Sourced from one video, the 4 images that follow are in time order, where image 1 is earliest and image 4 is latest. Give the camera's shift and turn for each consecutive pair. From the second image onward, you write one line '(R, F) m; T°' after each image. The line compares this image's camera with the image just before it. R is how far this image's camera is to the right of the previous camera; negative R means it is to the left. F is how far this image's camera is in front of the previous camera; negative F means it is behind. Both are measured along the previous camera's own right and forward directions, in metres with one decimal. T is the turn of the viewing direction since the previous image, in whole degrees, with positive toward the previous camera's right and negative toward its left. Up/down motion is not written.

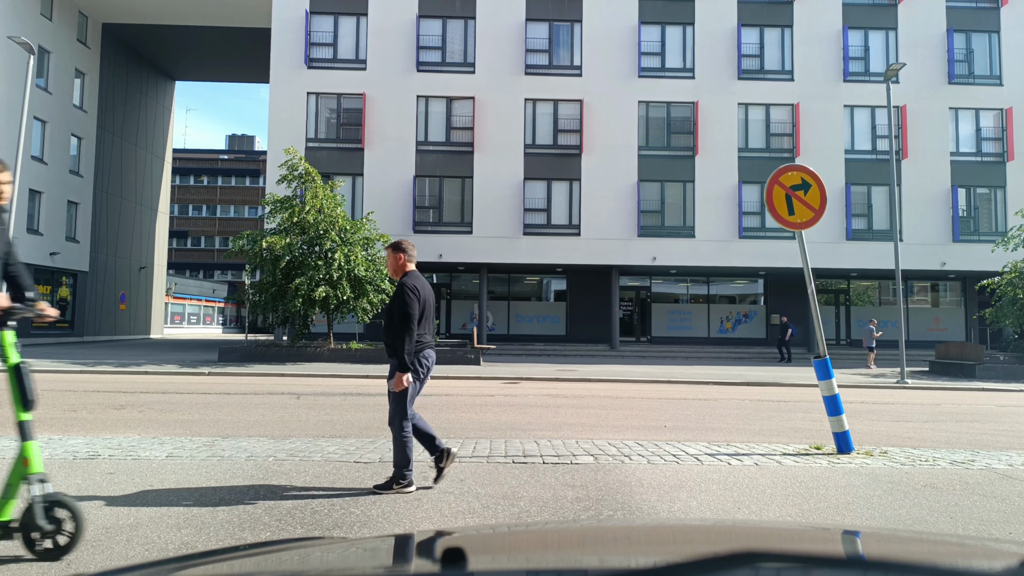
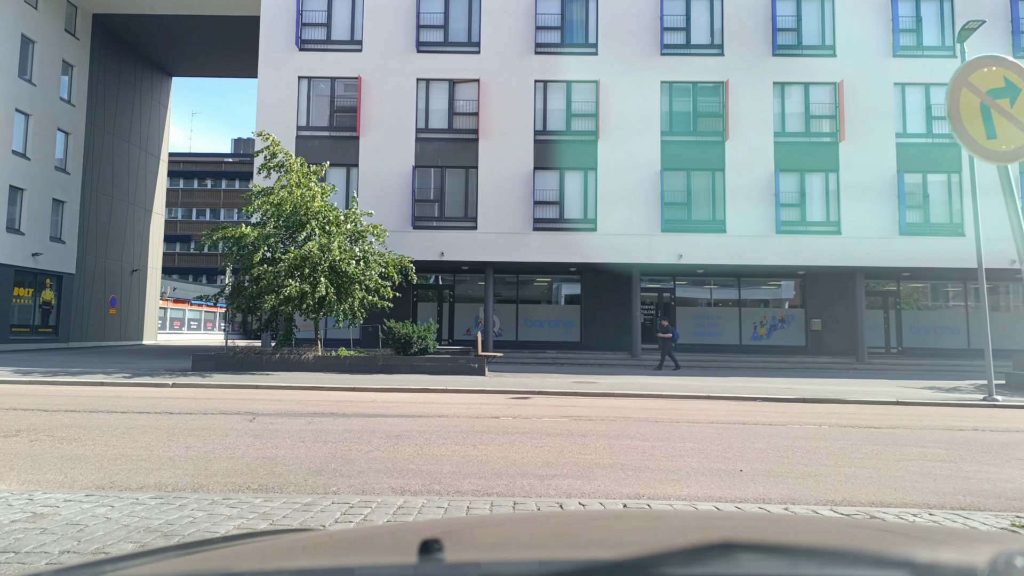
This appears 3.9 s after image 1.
(0.0, +2.6) m; -1°
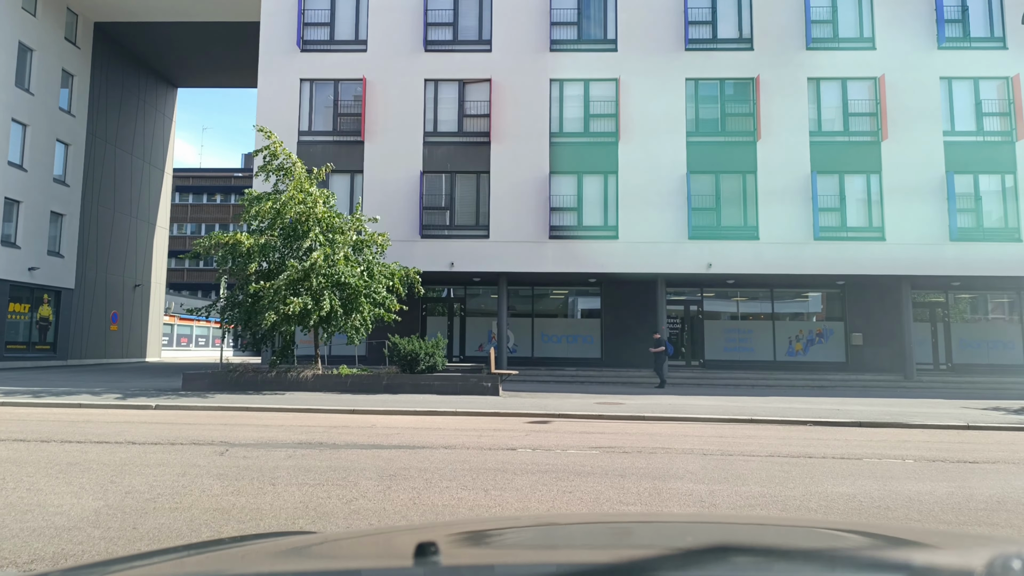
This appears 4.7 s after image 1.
(-0.1, +1.6) m; -1°
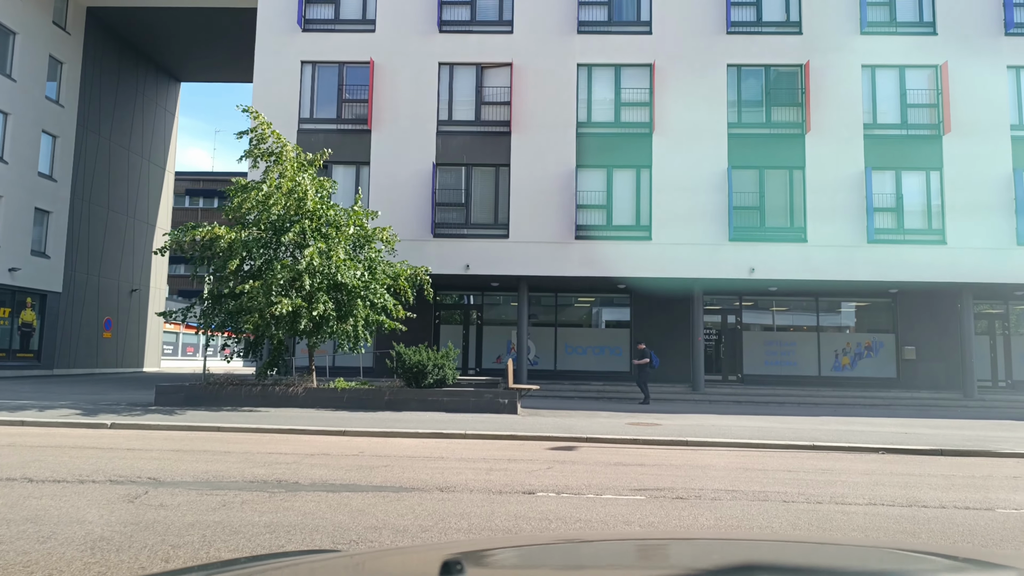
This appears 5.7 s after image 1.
(-0.2, +2.2) m; -1°
